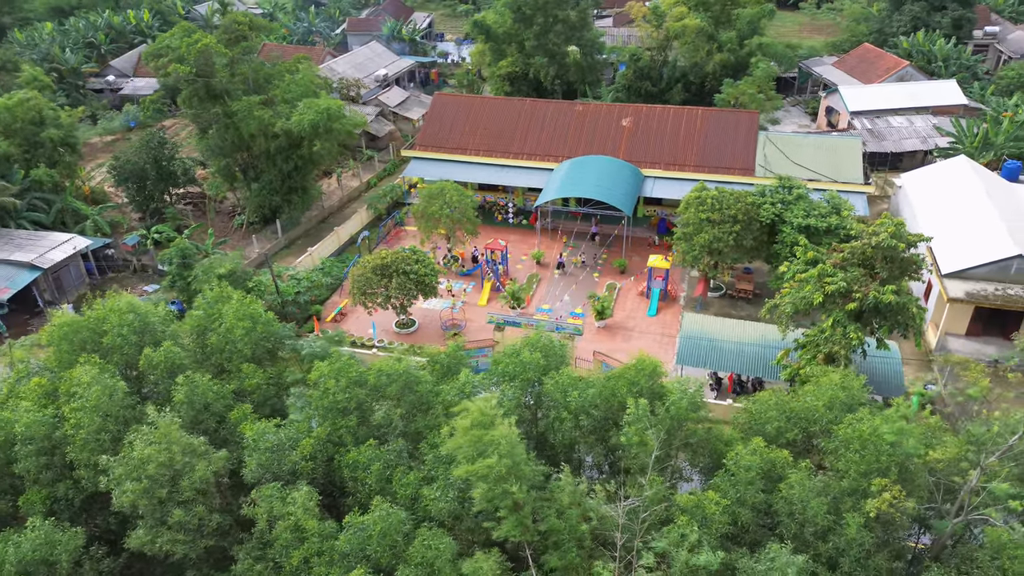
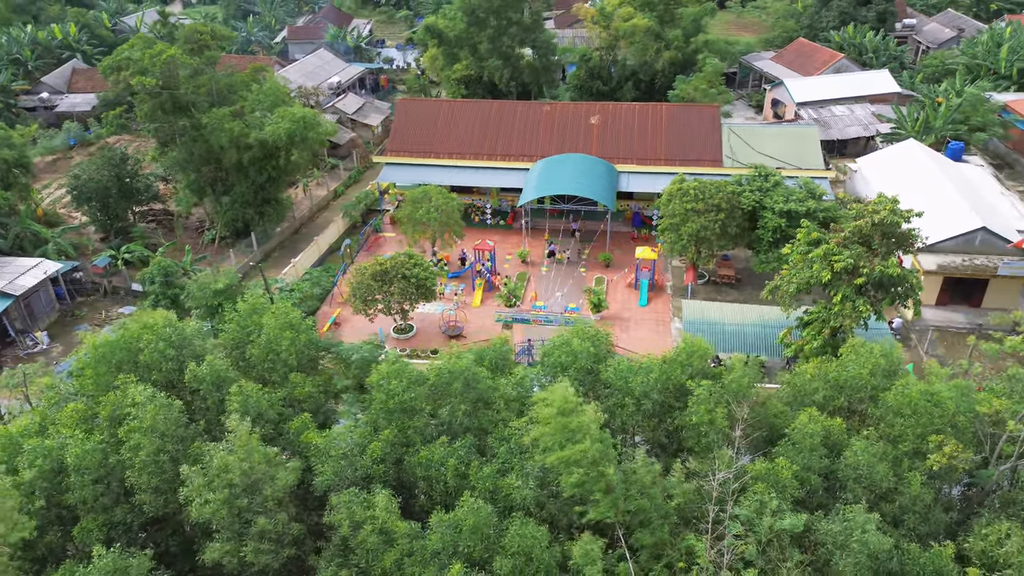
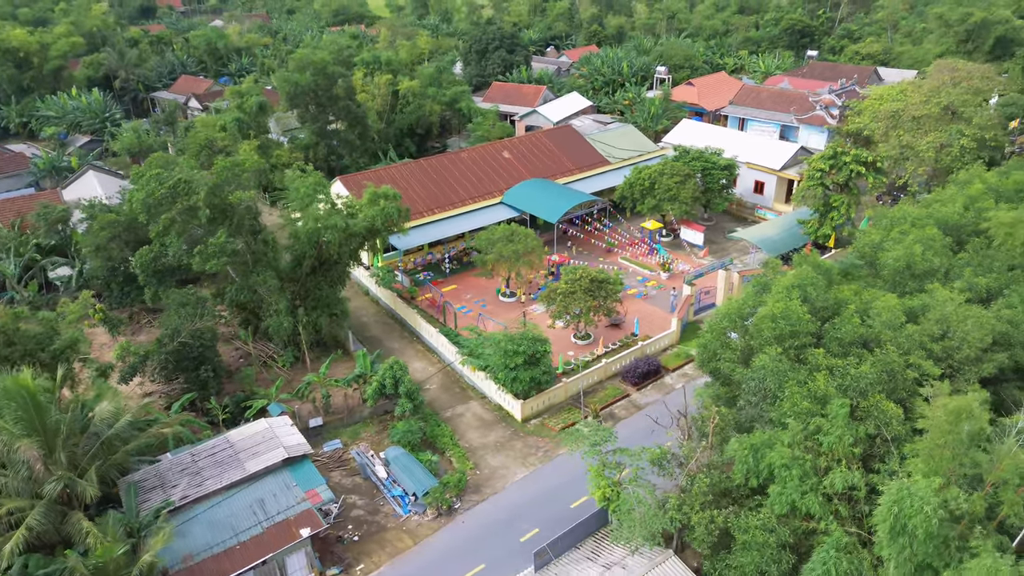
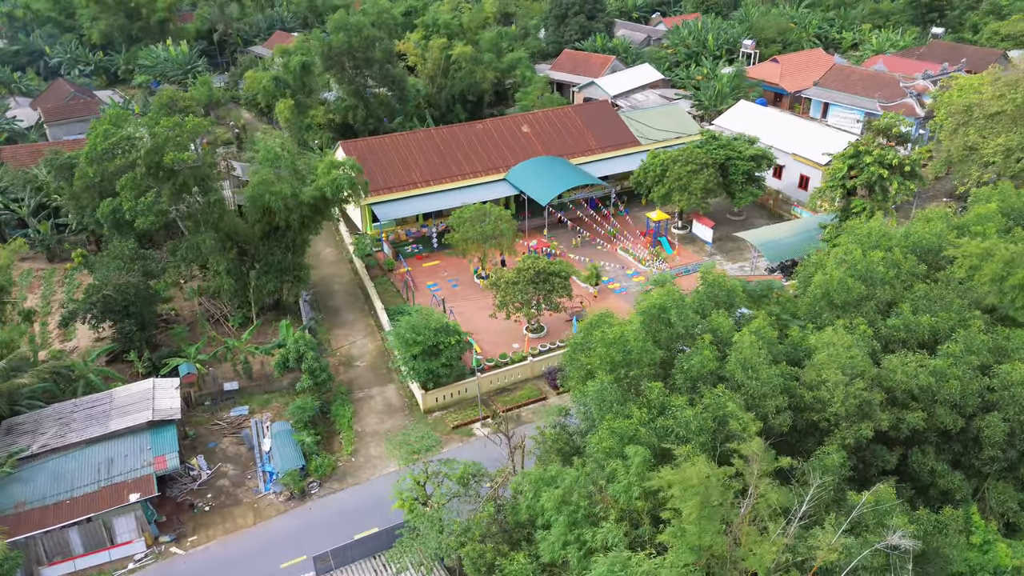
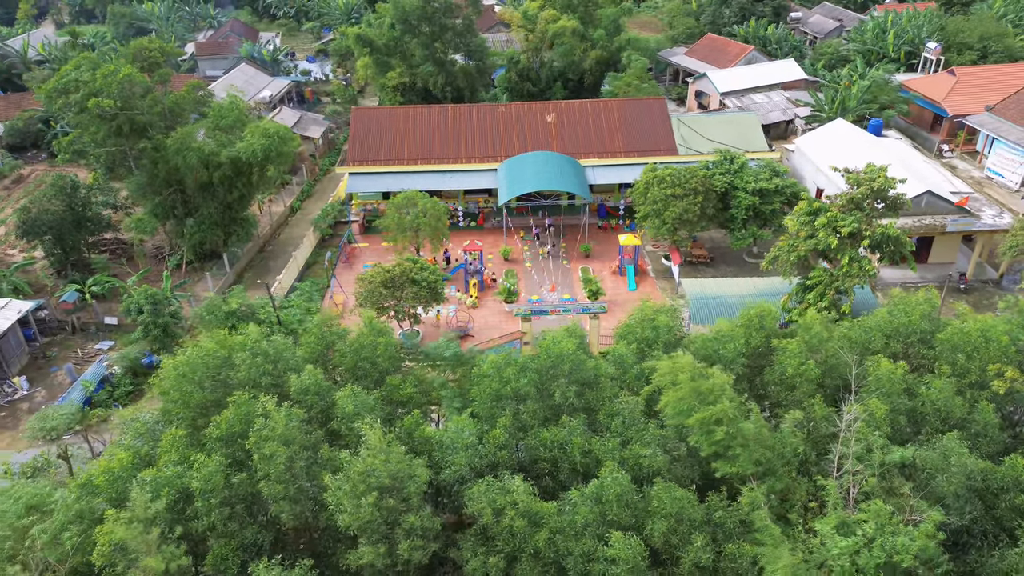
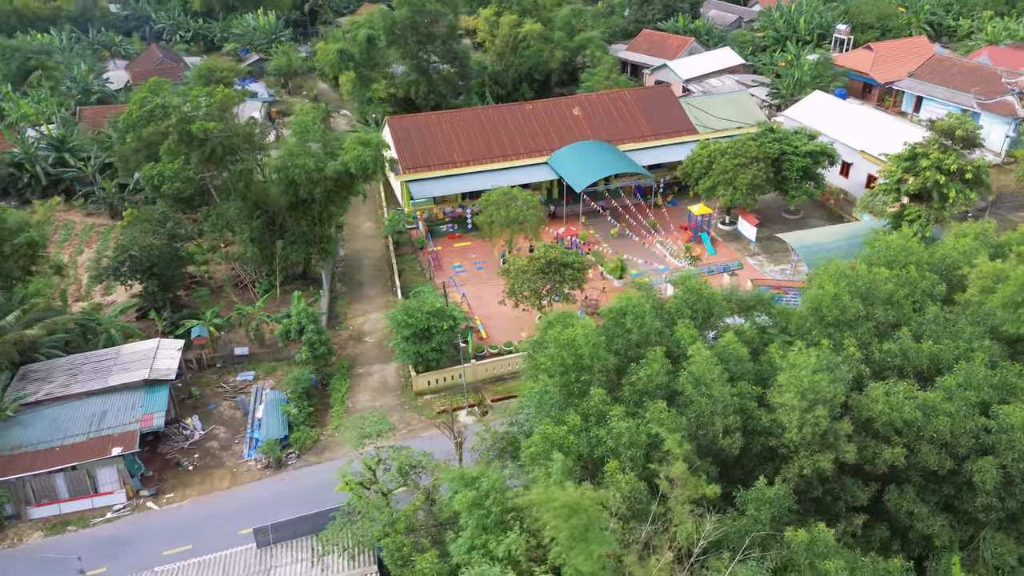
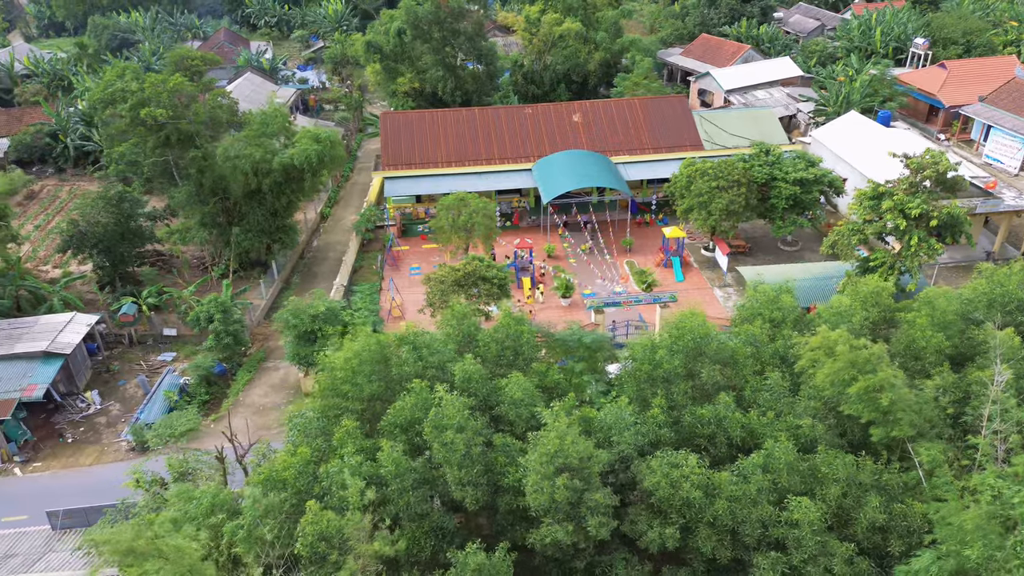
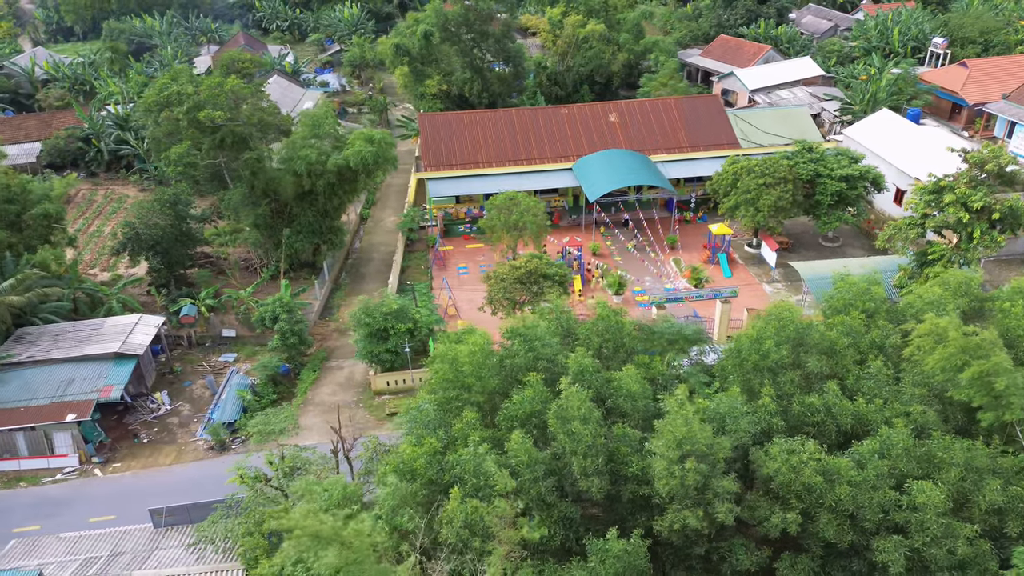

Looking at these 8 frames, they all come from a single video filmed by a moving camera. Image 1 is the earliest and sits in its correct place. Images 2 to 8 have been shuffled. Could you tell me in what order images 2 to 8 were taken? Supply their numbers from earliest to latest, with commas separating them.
2, 5, 7, 8, 6, 4, 3
